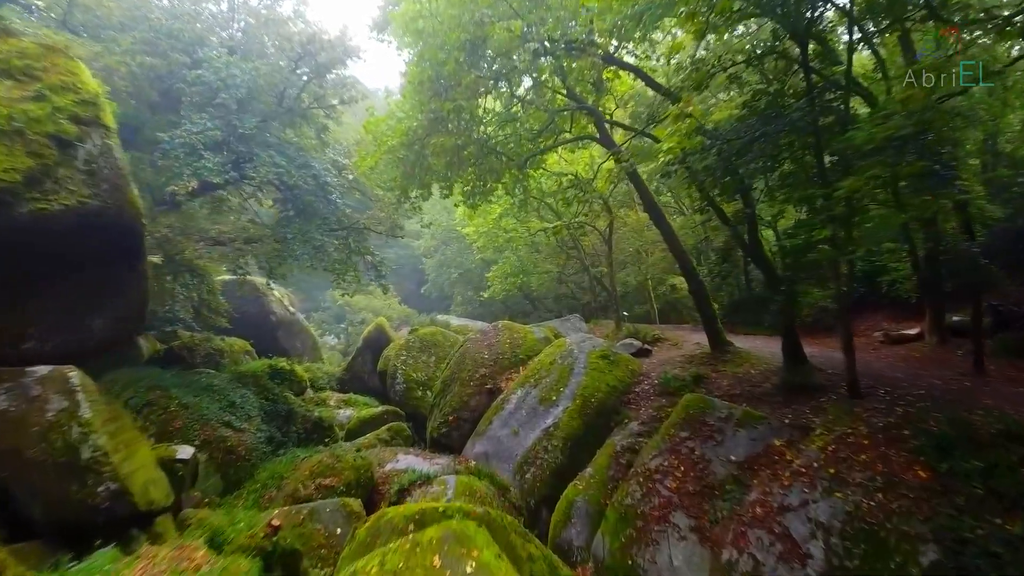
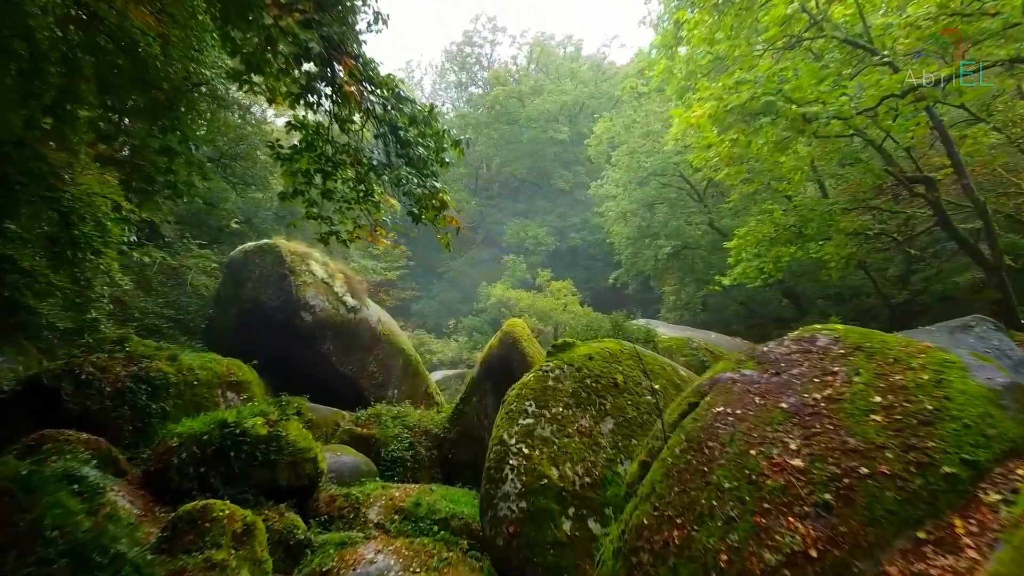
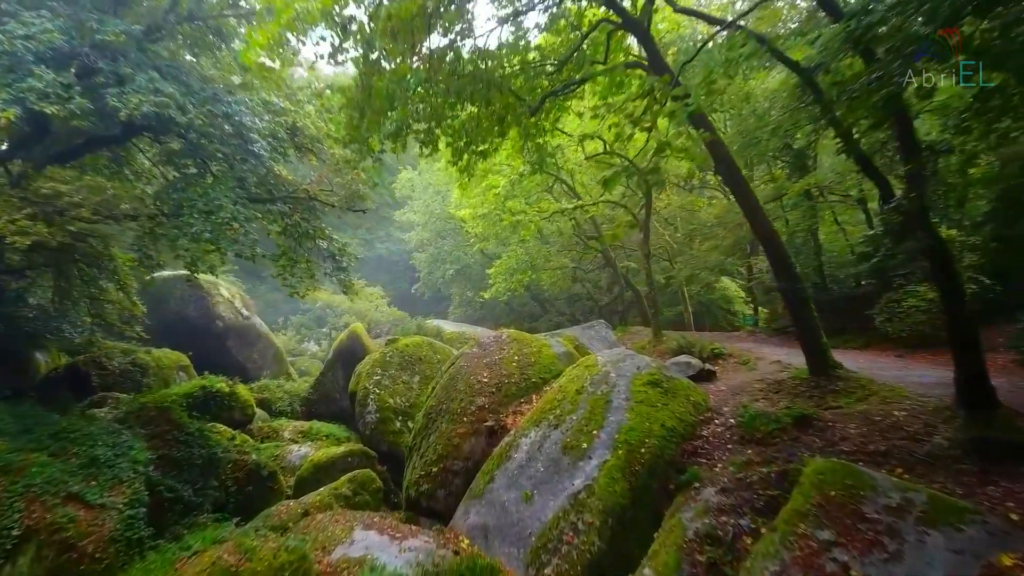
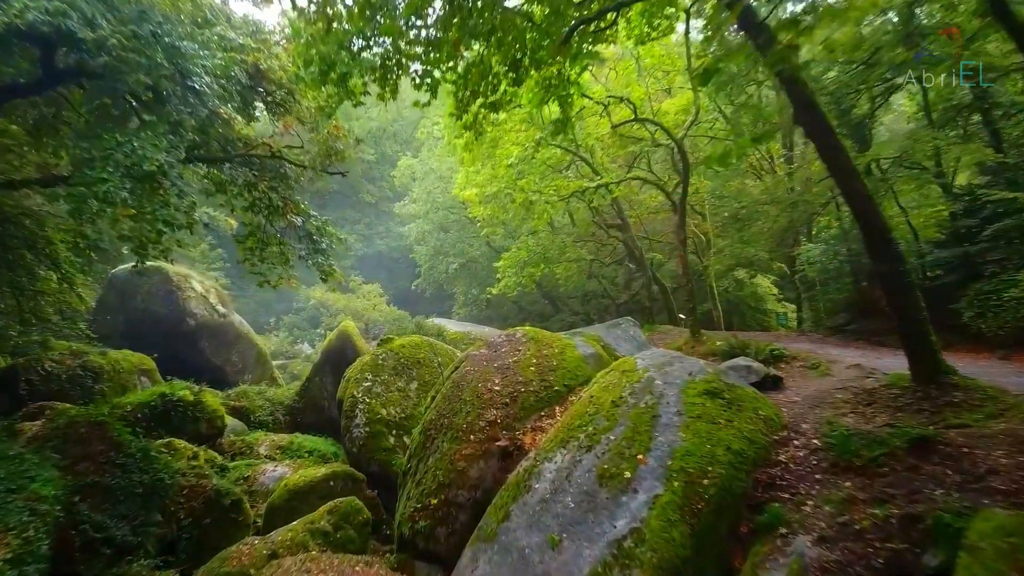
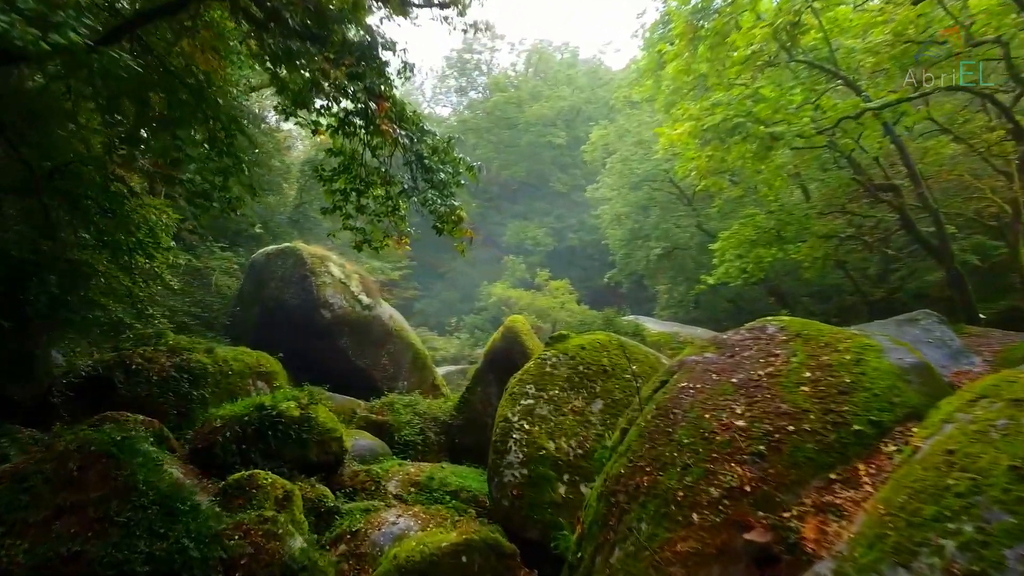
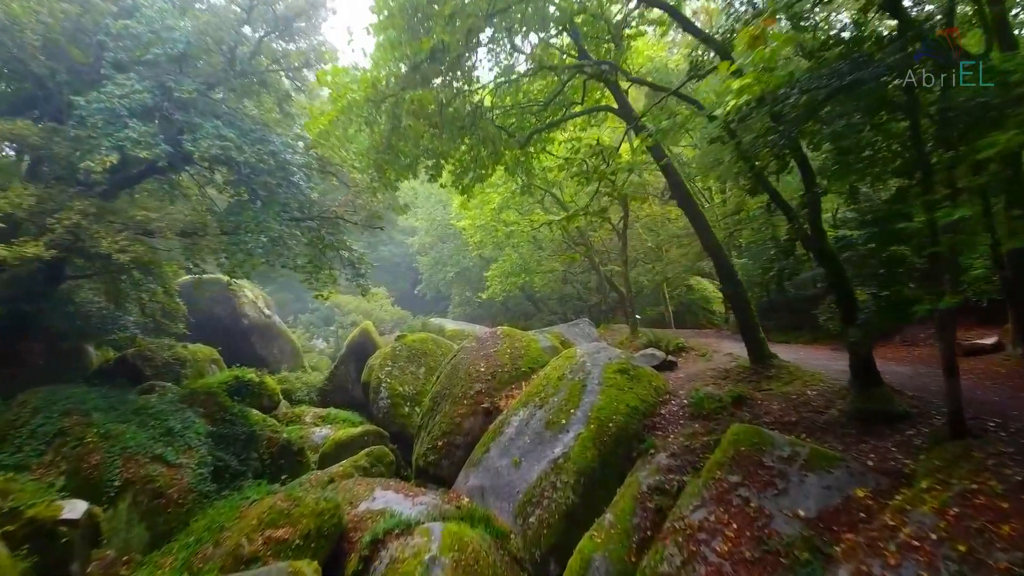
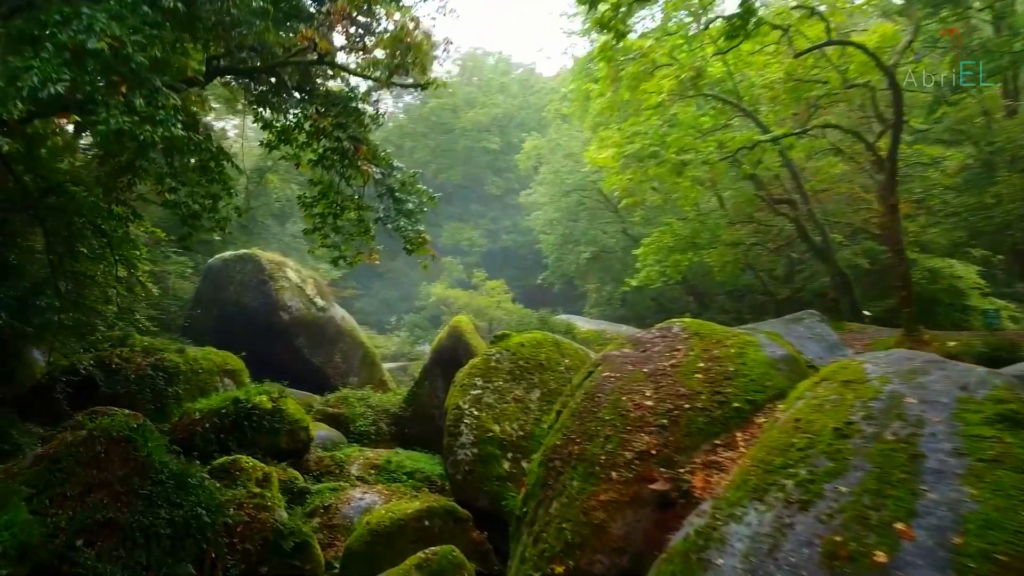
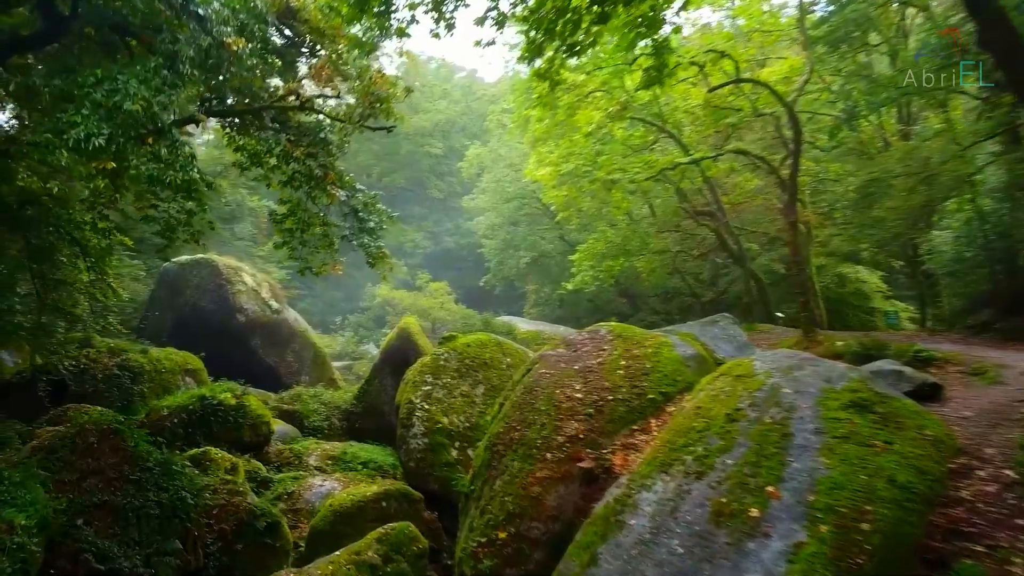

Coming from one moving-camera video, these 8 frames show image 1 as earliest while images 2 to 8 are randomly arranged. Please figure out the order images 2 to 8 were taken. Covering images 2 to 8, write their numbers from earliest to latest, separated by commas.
6, 3, 4, 8, 7, 5, 2
